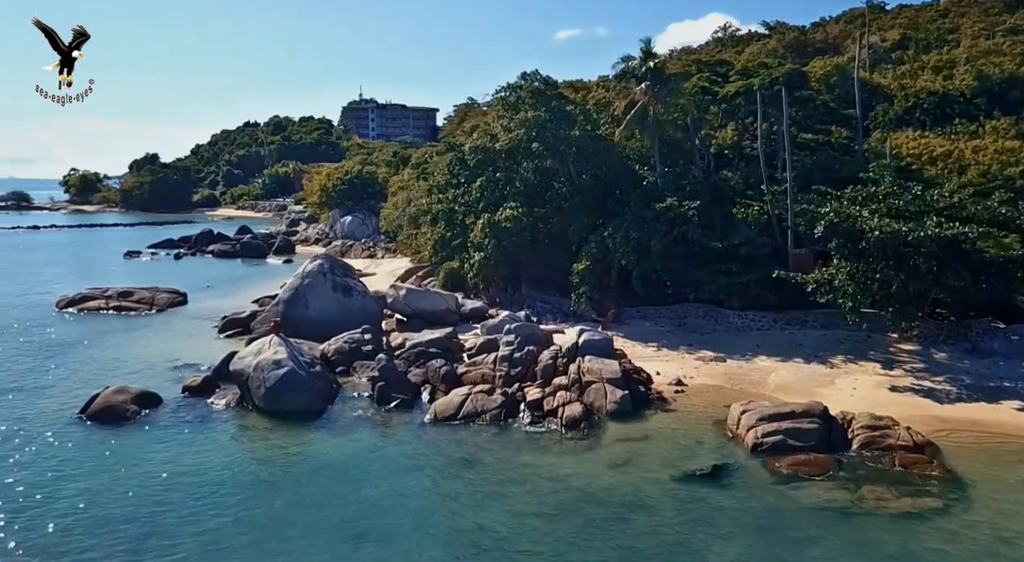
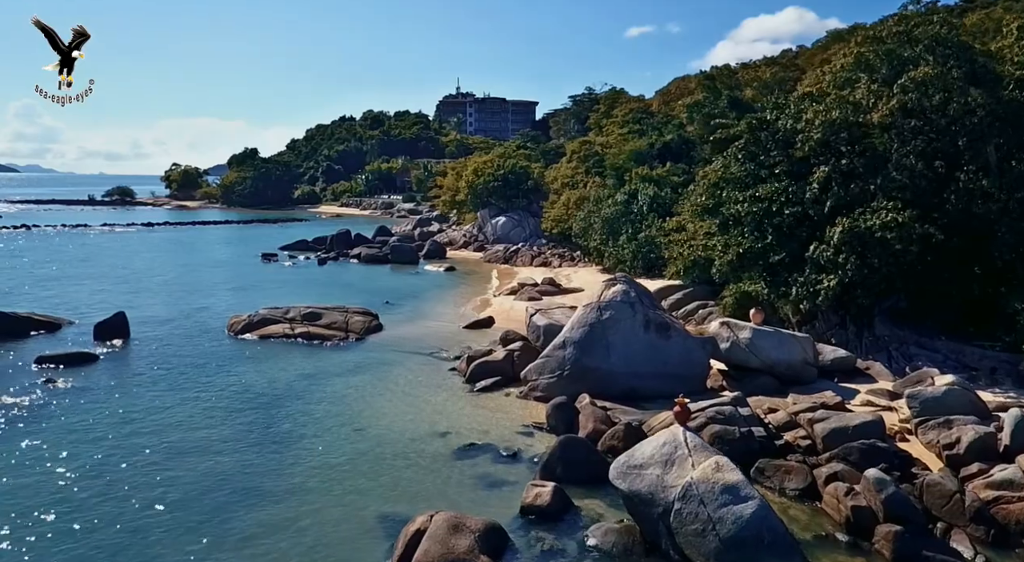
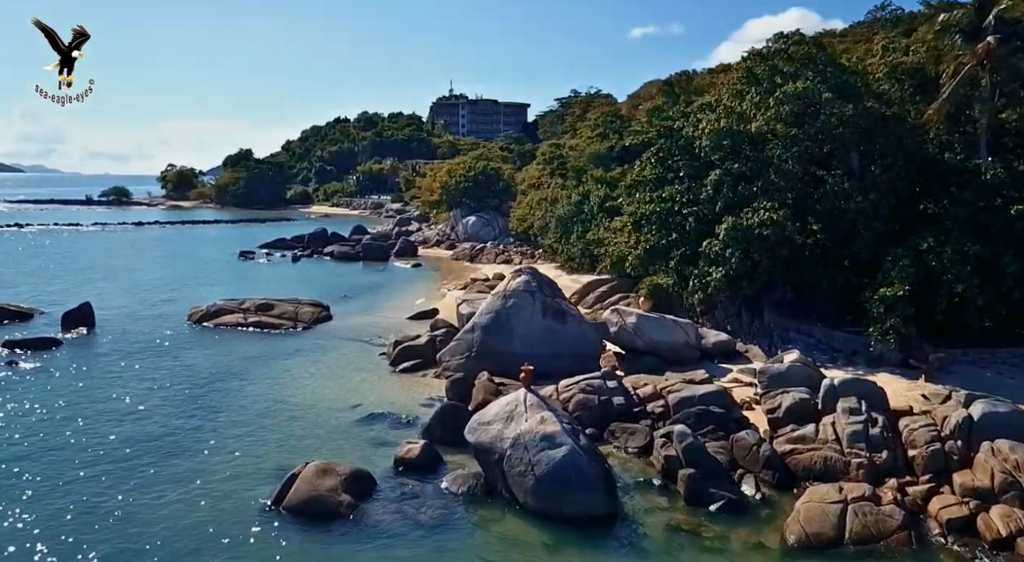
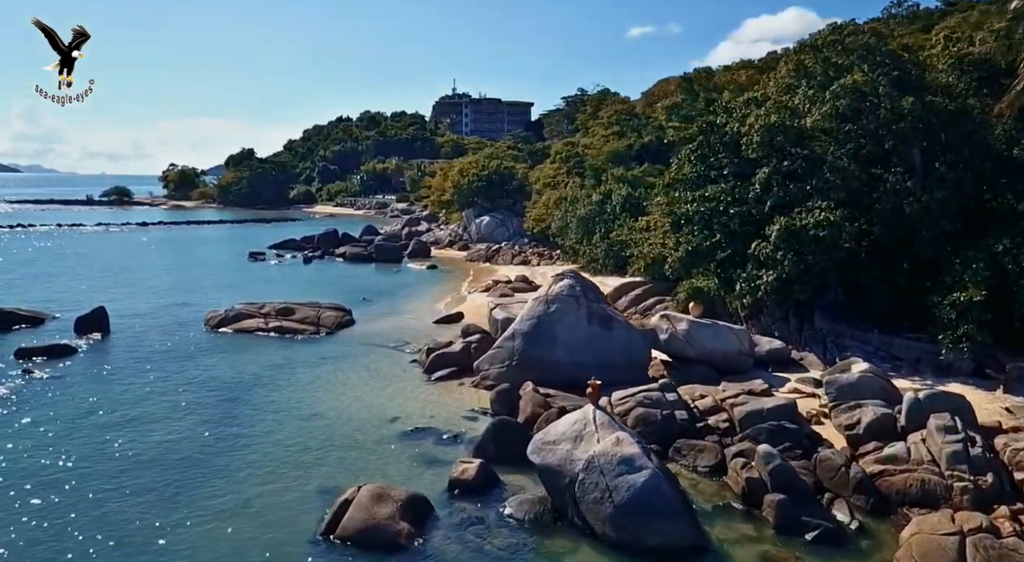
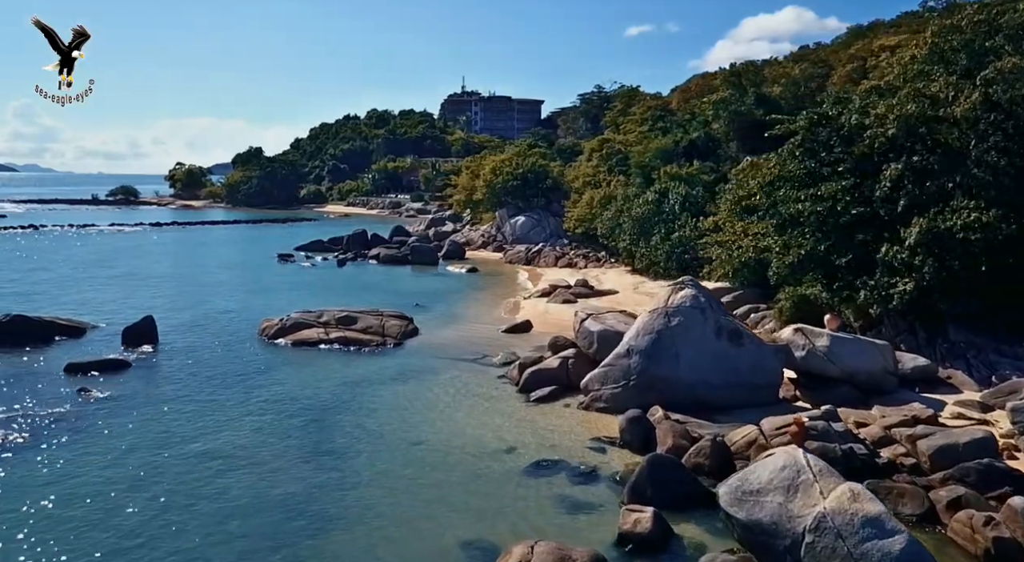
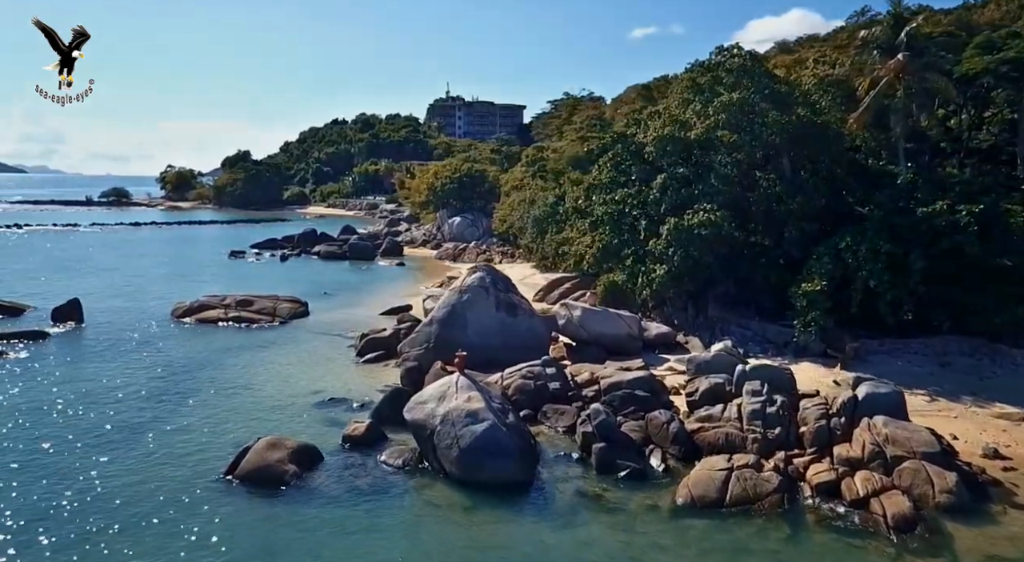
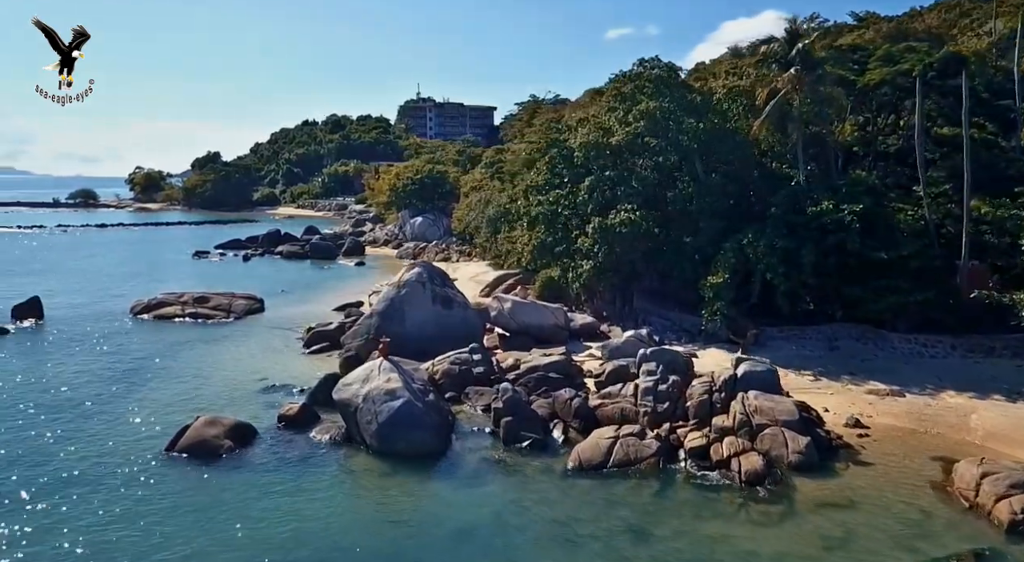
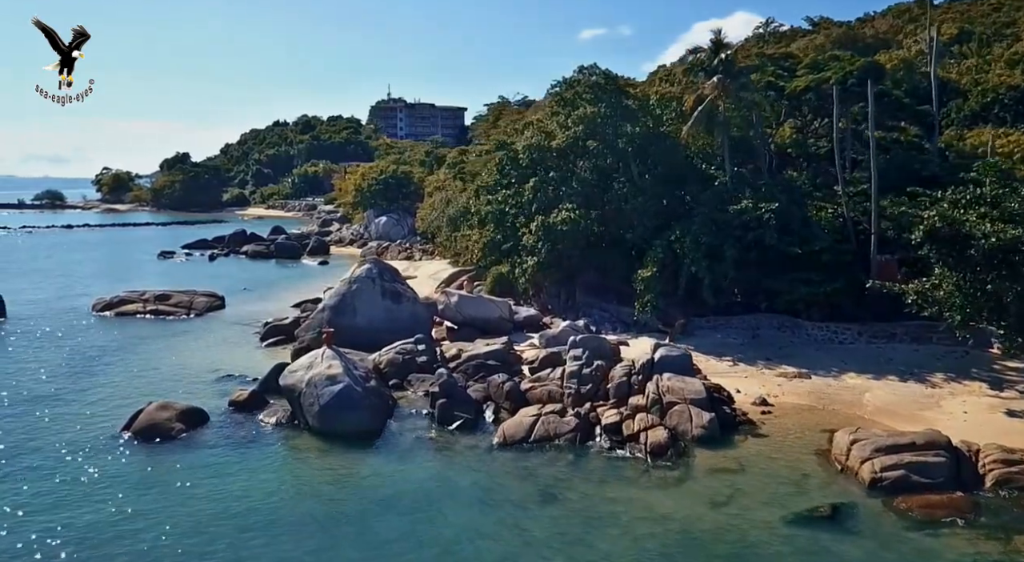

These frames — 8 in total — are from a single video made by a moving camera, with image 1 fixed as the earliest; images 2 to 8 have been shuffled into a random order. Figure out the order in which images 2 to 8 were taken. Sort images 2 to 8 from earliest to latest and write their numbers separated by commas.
8, 7, 6, 3, 4, 2, 5
